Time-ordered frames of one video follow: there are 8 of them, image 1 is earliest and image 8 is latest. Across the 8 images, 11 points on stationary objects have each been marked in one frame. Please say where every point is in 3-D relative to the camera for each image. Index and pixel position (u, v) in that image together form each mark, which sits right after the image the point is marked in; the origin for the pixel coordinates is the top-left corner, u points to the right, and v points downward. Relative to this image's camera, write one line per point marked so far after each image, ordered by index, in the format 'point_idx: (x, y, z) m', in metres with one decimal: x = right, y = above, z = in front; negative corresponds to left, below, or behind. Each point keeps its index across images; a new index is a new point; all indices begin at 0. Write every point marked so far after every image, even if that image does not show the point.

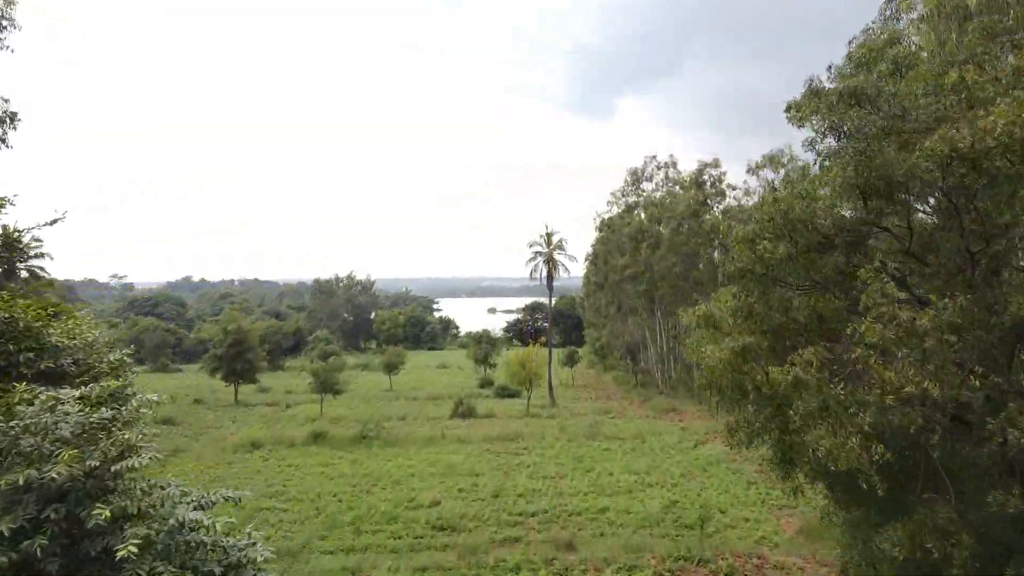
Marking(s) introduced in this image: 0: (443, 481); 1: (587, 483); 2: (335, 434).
0: (-1.8, -5.1, +14.6) m
1: (+1.9, -4.9, +13.7) m
2: (-6.5, -5.4, +19.9) m
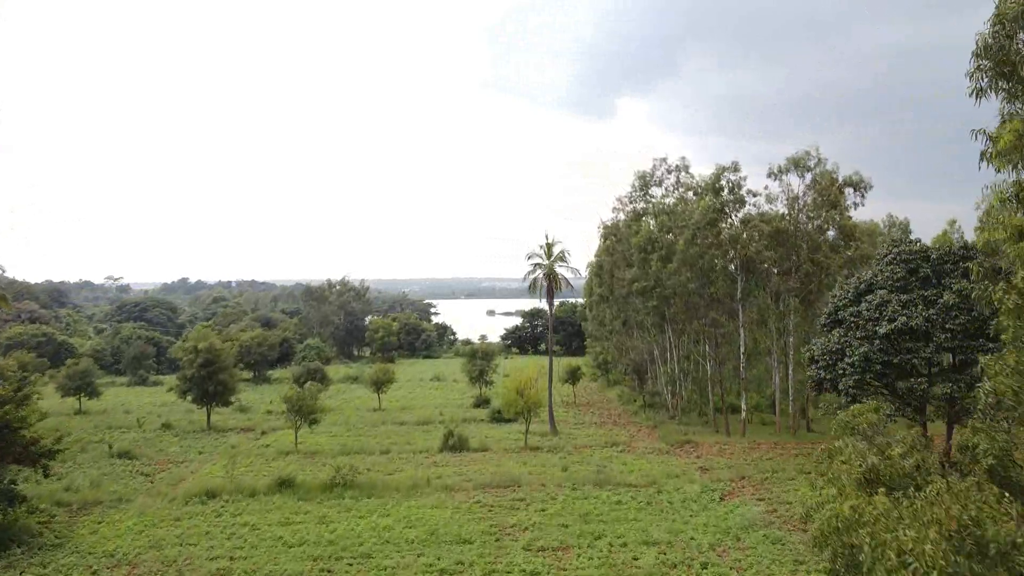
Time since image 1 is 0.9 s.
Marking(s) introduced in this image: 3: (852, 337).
0: (-2.0, -5.9, +12.1) m
1: (+1.7, -5.6, +11.2) m
2: (-6.6, -6.1, +17.4) m
3: (+10.2, -1.5, +16.4) m
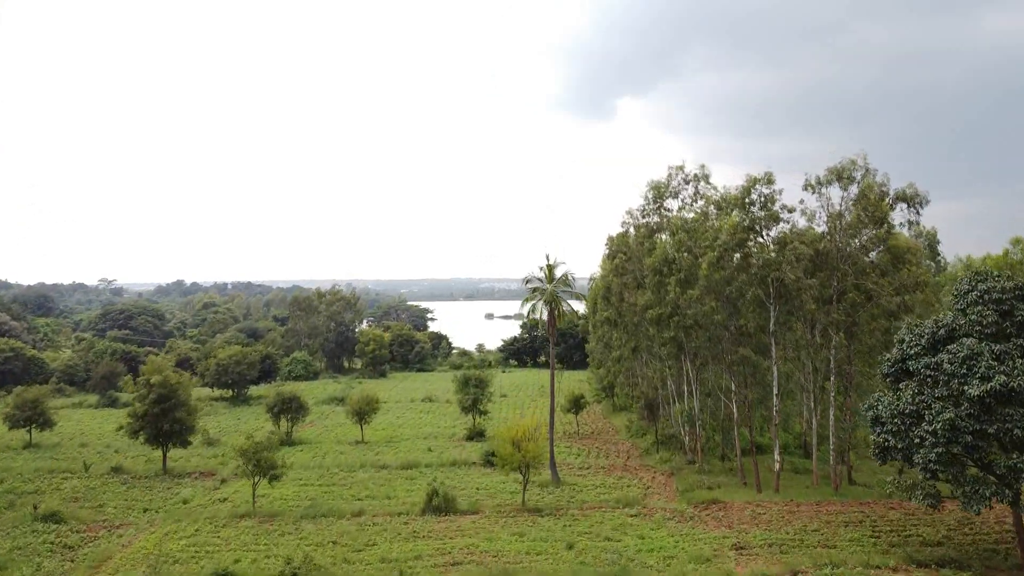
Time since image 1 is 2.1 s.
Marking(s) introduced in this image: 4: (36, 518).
0: (-2.1, -7.0, +8.8) m
1: (+1.6, -6.8, +7.9) m
2: (-6.8, -7.2, +14.1) m
3: (+10.1, -2.6, +13.1) m
4: (-16.4, -7.9, +18.8) m
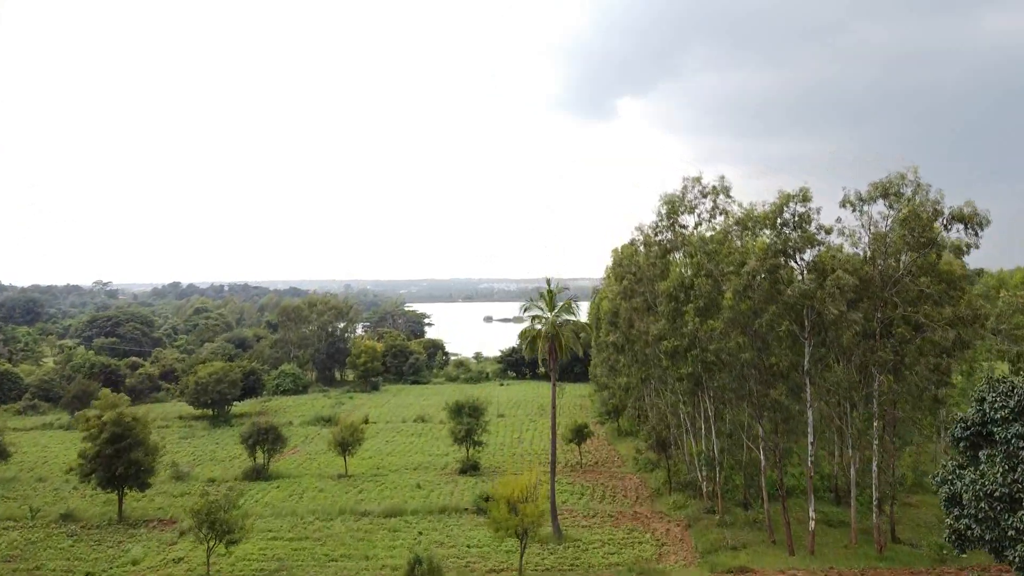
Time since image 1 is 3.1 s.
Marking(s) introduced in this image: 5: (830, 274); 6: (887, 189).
0: (-2.2, -8.0, +6.1) m
1: (+1.5, -7.8, +5.3) m
2: (-6.9, -8.2, +11.5) m
3: (+9.9, -3.6, +10.5) m
4: (-16.5, -8.9, +16.2) m
5: (+9.4, +0.4, +16.2) m
6: (+11.7, +3.1, +17.0) m
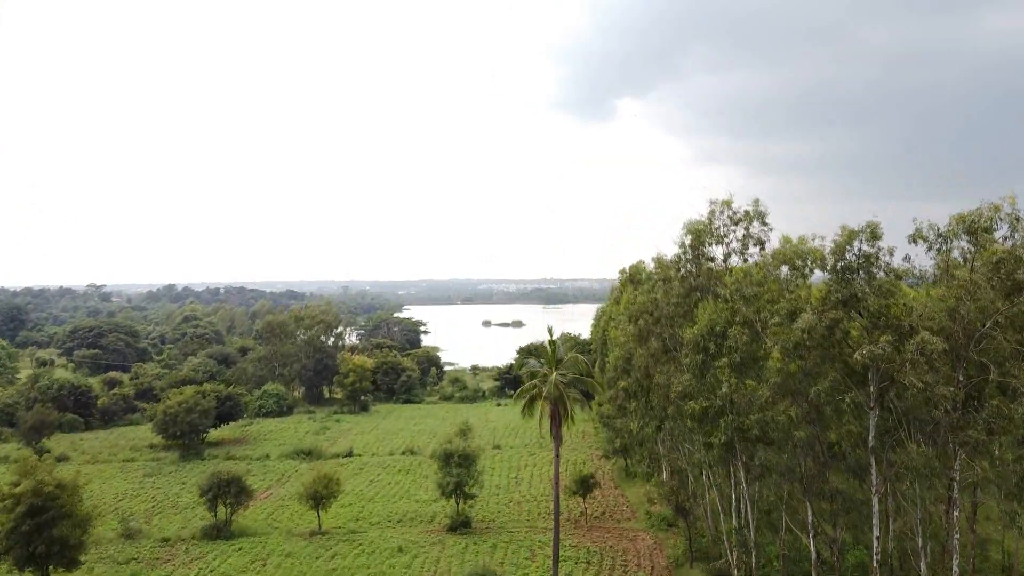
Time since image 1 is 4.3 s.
0: (-2.4, -9.5, +2.7) m
1: (+1.3, -9.2, +1.8) m
2: (-7.1, -9.7, +8.0) m
3: (+9.8, -5.1, +7.1) m
4: (-16.7, -10.4, +12.7) m
5: (+9.3, -1.0, +12.8) m
6: (+11.5, +1.6, +13.6) m
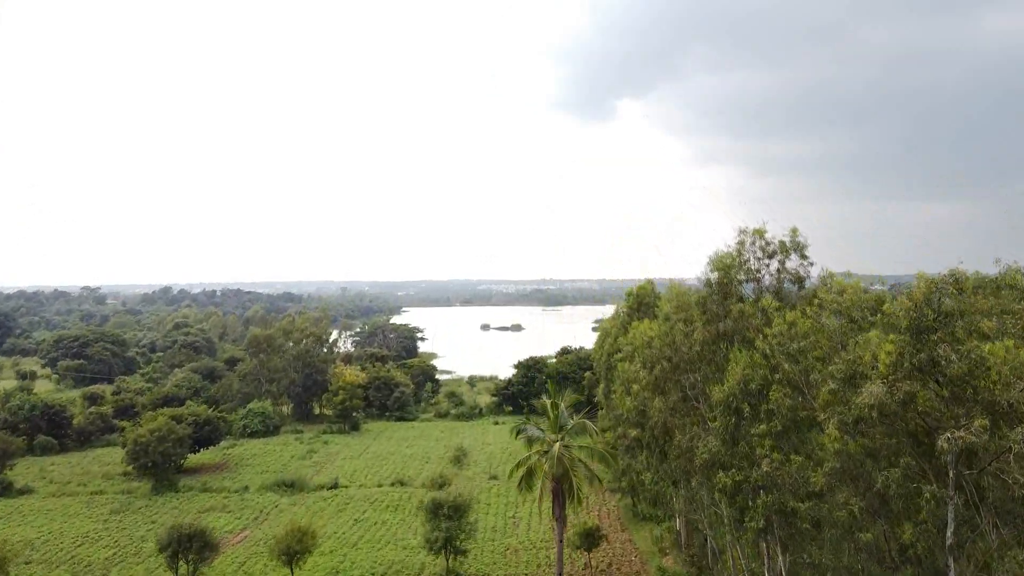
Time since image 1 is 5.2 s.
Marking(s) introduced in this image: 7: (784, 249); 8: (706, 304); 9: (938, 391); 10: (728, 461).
0: (-2.5, -10.7, 0.0) m
1: (+1.2, -10.5, -0.9) m
2: (-7.2, -10.9, +5.3) m
3: (+9.6, -6.3, +4.4) m
4: (-16.8, -11.6, +10.0) m
5: (+9.1, -2.3, +10.1) m
6: (+11.3, +0.4, +10.9) m
7: (+7.6, +1.1, +15.2) m
8: (+5.5, -0.5, +15.5) m
9: (+8.3, -2.0, +10.6) m
10: (+5.5, -4.4, +13.7) m
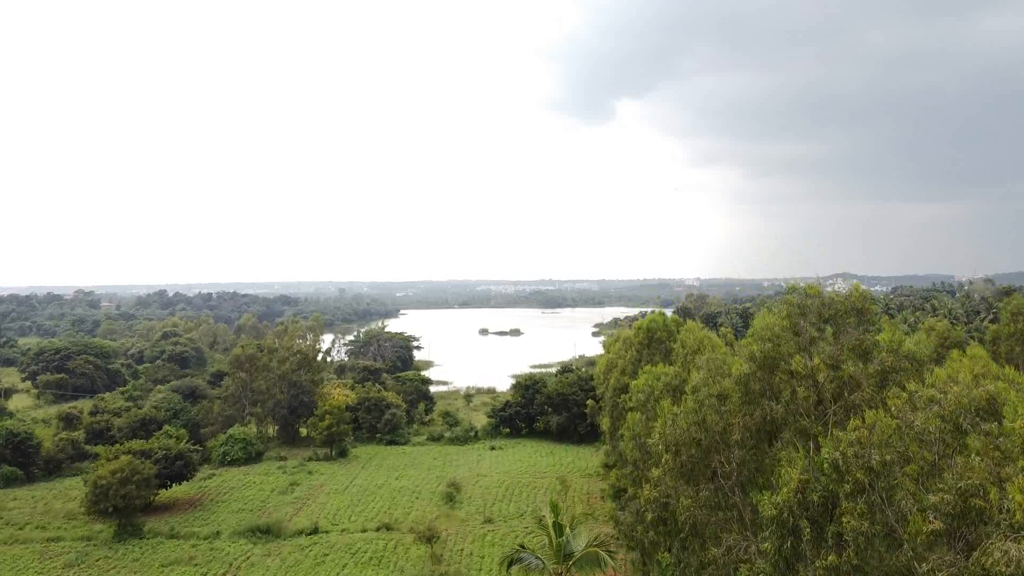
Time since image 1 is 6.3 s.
0: (-2.7, -12.3, -3.1) m
1: (+1.0, -12.1, -4.0) m
2: (-7.4, -12.6, +2.2) m
3: (+9.4, -7.9, +1.3) m
4: (-17.0, -13.2, +6.9) m
5: (+8.9, -3.9, +7.0) m
6: (+11.2, -1.2, +7.8) m
7: (+7.4, -0.5, +12.1) m
8: (+5.3, -2.1, +12.4) m
9: (+8.1, -3.6, +7.5) m
10: (+5.3, -6.0, +10.6) m
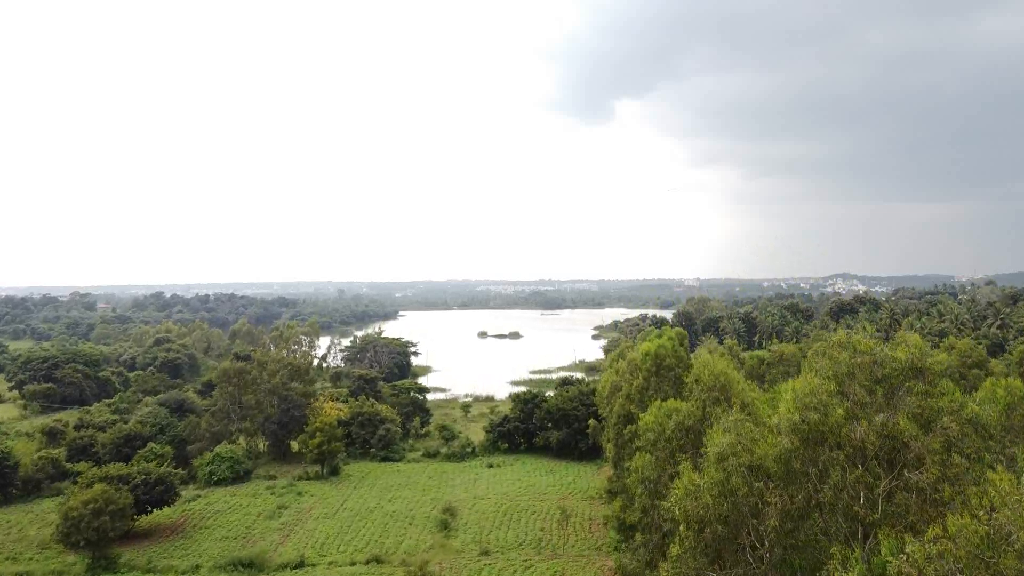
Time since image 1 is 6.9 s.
0: (-2.8, -13.4, -5.0) m
1: (+0.9, -13.1, -5.9) m
2: (-7.4, -13.6, +0.3) m
3: (+9.4, -9.0, -0.6) m
4: (-17.1, -14.3, +5.0) m
5: (+8.9, -4.9, +5.1) m
6: (+11.1, -2.3, +5.9) m
7: (+7.3, -1.5, +10.2) m
8: (+5.2, -3.1, +10.5) m
9: (+8.0, -4.7, +5.6) m
10: (+5.2, -7.0, +8.7) m
